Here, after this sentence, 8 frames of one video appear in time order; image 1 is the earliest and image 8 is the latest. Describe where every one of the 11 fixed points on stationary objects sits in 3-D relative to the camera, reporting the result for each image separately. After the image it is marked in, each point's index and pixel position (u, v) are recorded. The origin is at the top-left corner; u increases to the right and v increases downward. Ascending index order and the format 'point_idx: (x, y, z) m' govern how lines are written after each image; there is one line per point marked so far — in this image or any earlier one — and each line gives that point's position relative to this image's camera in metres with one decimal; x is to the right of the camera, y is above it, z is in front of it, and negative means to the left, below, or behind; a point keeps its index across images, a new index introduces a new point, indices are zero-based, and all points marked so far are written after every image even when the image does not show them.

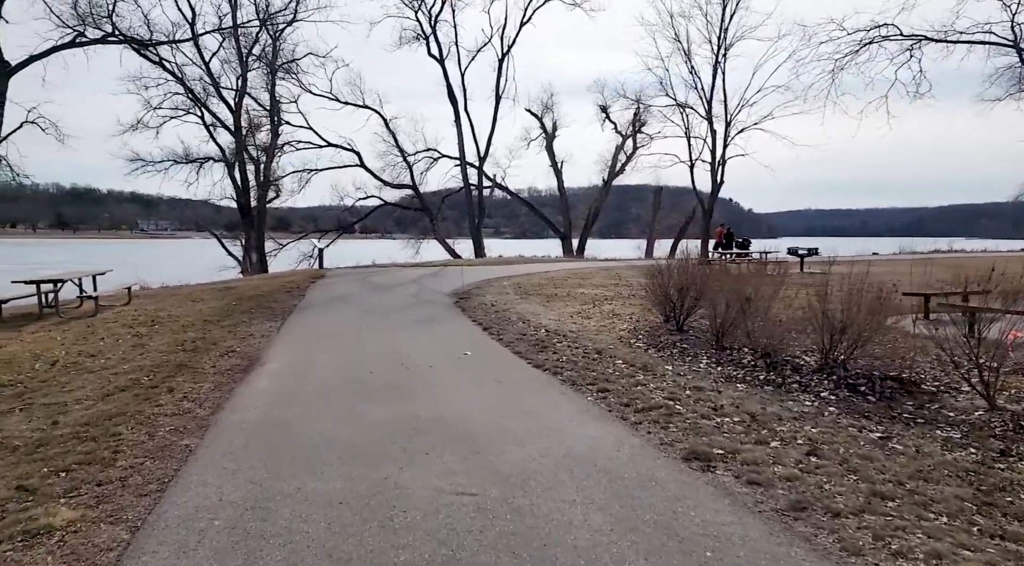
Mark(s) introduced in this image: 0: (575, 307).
0: (+1.5, -0.6, +14.3) m
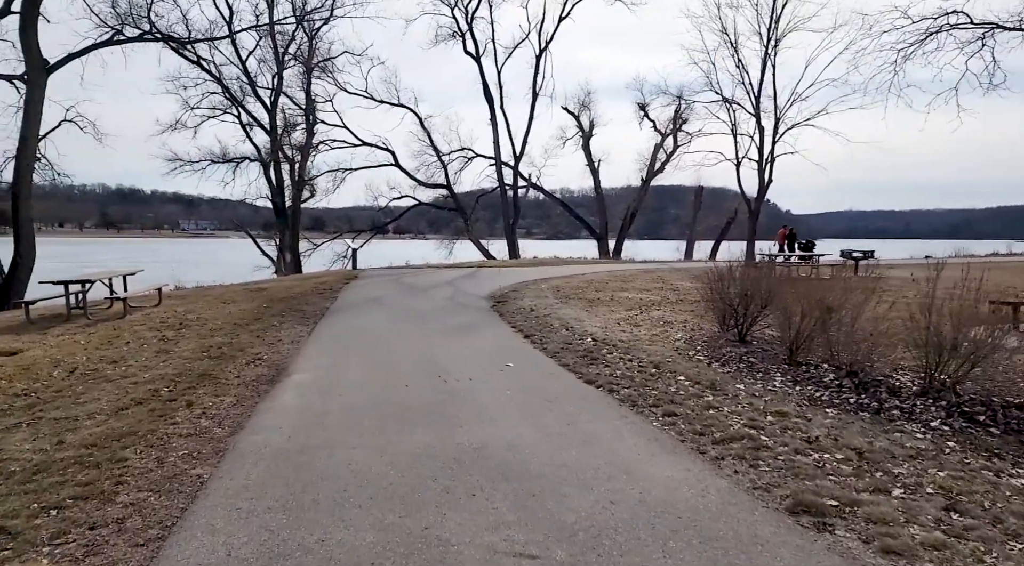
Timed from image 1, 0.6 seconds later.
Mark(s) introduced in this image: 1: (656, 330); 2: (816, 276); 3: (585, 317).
0: (+2.4, -0.7, +13.3) m
1: (+2.7, -0.9, +11.0) m
2: (+4.2, +0.1, +8.2) m
3: (+1.6, -0.7, +12.8) m
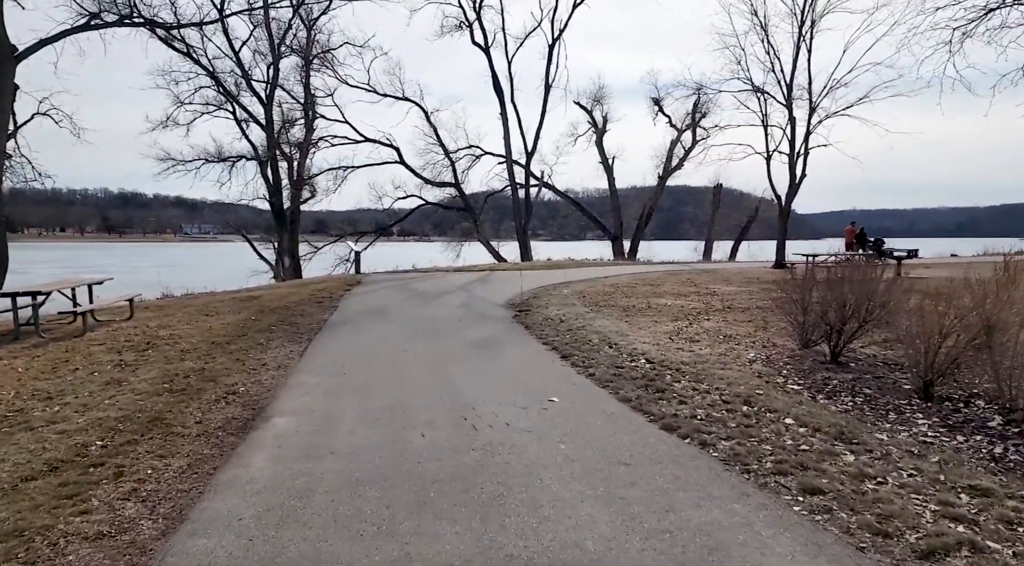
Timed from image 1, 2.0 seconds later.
0: (+3.0, -0.8, +11.4) m
1: (+3.2, -1.0, +9.1) m
2: (+4.6, 0.0, +6.3) m
3: (+2.1, -0.9, +10.9) m
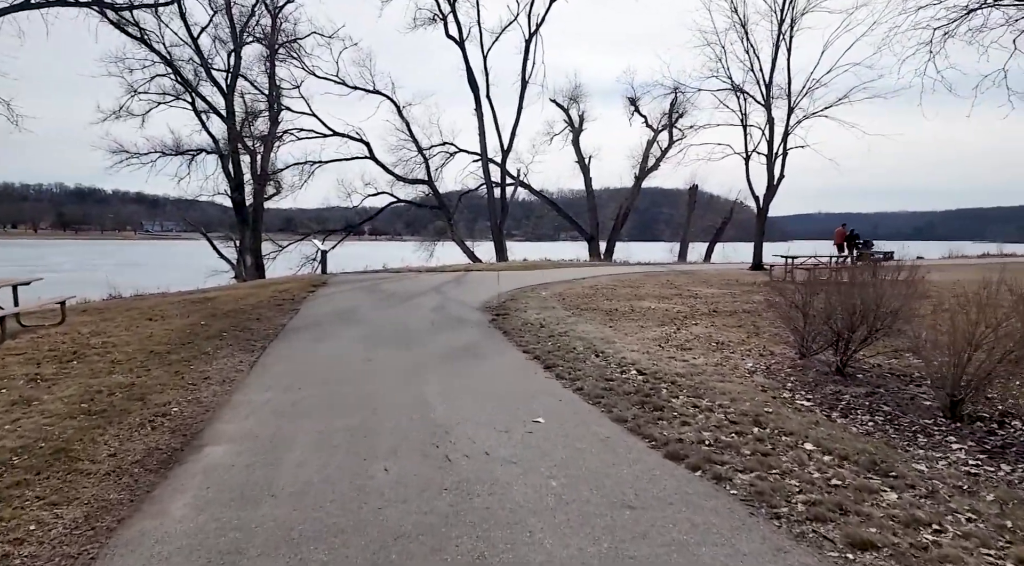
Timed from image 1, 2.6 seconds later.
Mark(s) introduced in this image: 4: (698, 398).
0: (+2.5, -0.8, +10.7) m
1: (+2.9, -1.0, +8.4) m
2: (+4.5, 0.0, +5.6) m
3: (+1.7, -0.9, +10.1) m
4: (+2.0, -1.2, +6.5) m
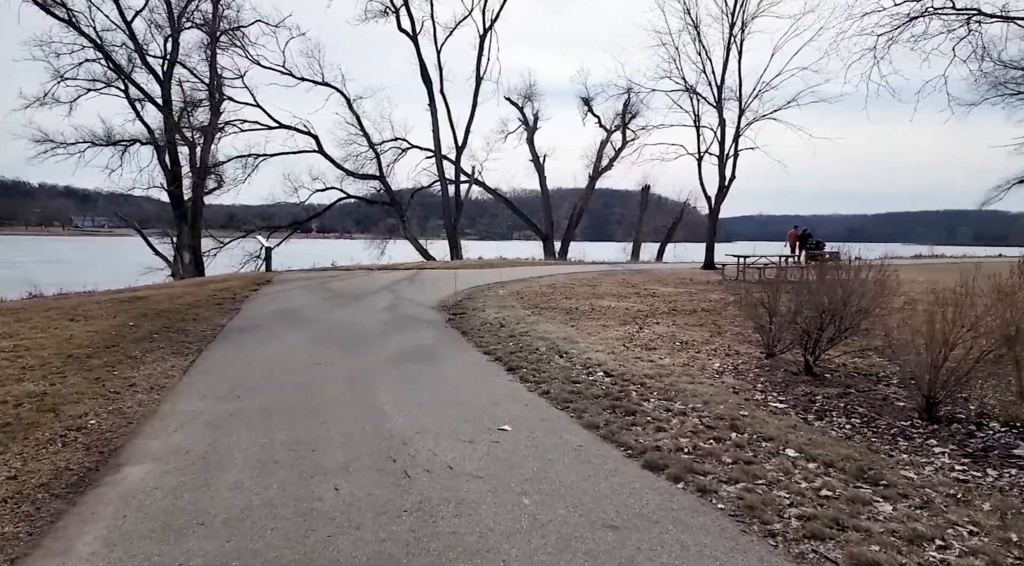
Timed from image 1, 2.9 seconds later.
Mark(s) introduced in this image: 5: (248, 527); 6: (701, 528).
0: (+1.8, -0.8, +10.5) m
1: (+2.3, -1.0, +8.2) m
2: (+4.1, 0.0, +5.5) m
3: (+1.1, -0.9, +9.8) m
4: (+1.6, -1.2, +6.2) m
5: (-1.5, -1.4, +3.5) m
6: (+1.1, -1.4, +3.6) m
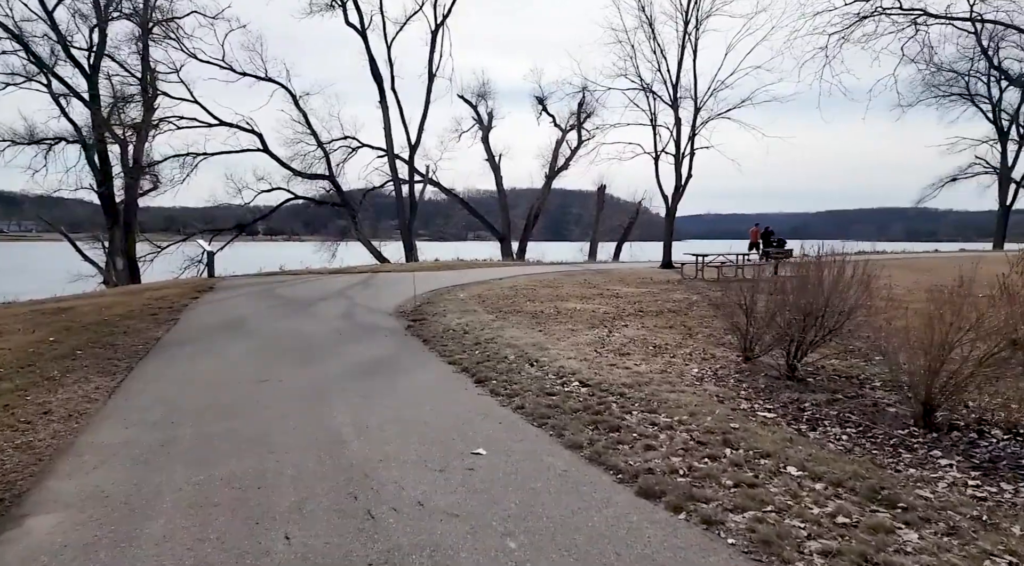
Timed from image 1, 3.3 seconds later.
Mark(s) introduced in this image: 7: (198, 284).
0: (+1.2, -0.9, +10.0) m
1: (+1.9, -1.0, +7.8) m
2: (+3.9, 0.0, +5.3) m
3: (+0.5, -0.9, +9.3) m
4: (+1.3, -1.2, +5.8) m
5: (-1.6, -1.5, +2.8) m
6: (+1.0, -1.5, +3.1) m
7: (-9.7, 0.0, +19.0) m
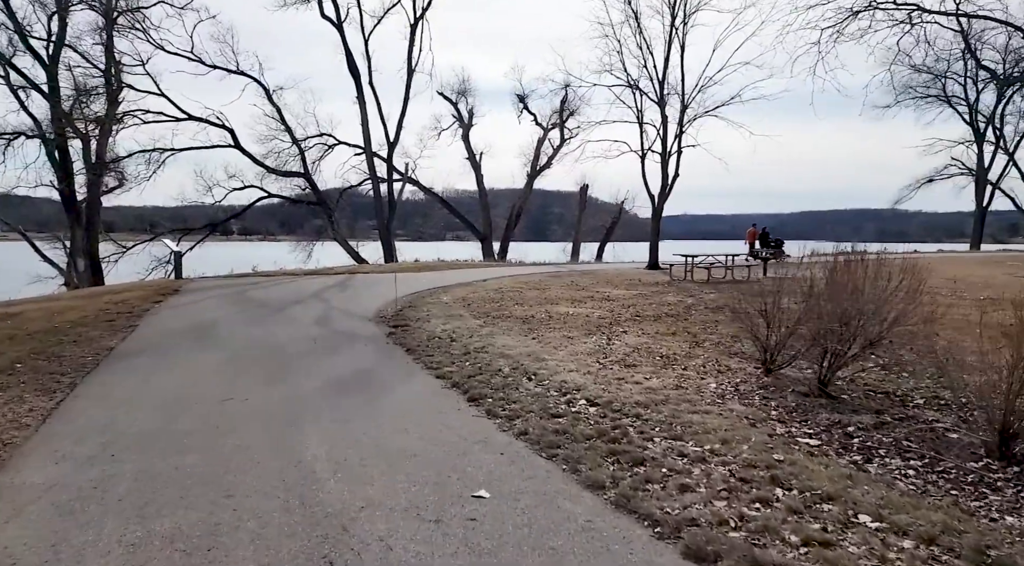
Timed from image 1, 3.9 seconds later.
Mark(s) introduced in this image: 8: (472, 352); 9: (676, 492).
0: (+1.1, -0.9, +9.2) m
1: (+1.9, -1.1, +7.0) m
2: (+4.0, -0.1, +4.6) m
3: (+0.4, -1.0, +8.5) m
4: (+1.4, -1.3, +5.0) m
5: (-1.5, -1.5, +2.0) m
6: (+1.2, -1.5, +2.3) m
7: (-10.1, -0.1, +17.8) m
8: (-0.6, -1.0, +8.9) m
9: (+1.1, -1.4, +4.0) m
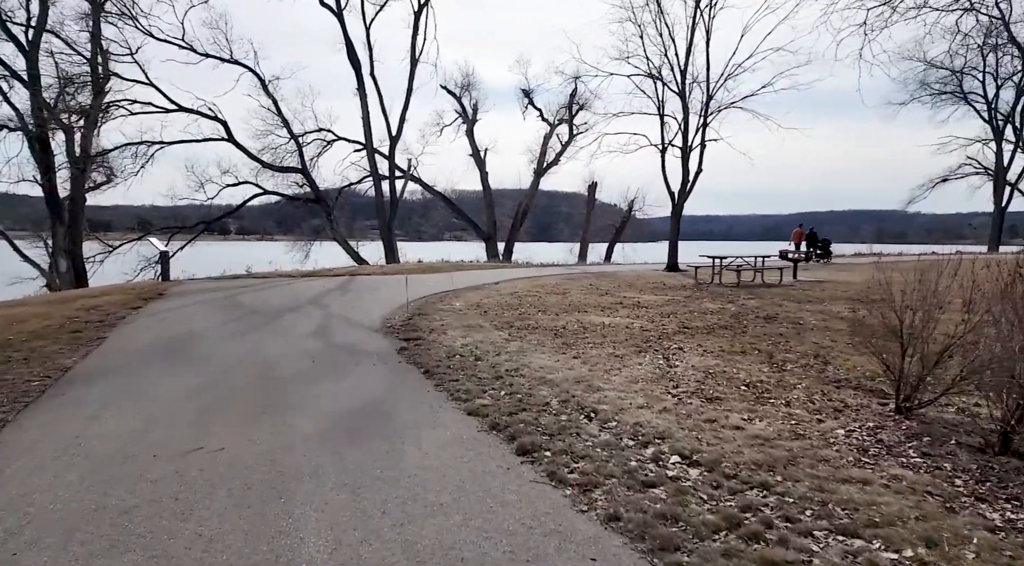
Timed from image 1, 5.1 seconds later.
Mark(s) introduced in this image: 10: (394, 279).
0: (+1.6, -1.0, +7.6) m
1: (+2.4, -1.2, +5.3) m
2: (+4.5, -0.2, +2.9) m
3: (+0.9, -1.1, +6.8) m
4: (+1.9, -1.4, +3.3) m
5: (-0.9, -1.7, +0.3) m
6: (+1.7, -1.6, +0.6) m
7: (-9.6, -0.2, +16.1) m
8: (-0.1, -1.1, +7.2) m
9: (+1.6, -1.5, +2.3) m
10: (-3.6, +0.1, +18.2) m
